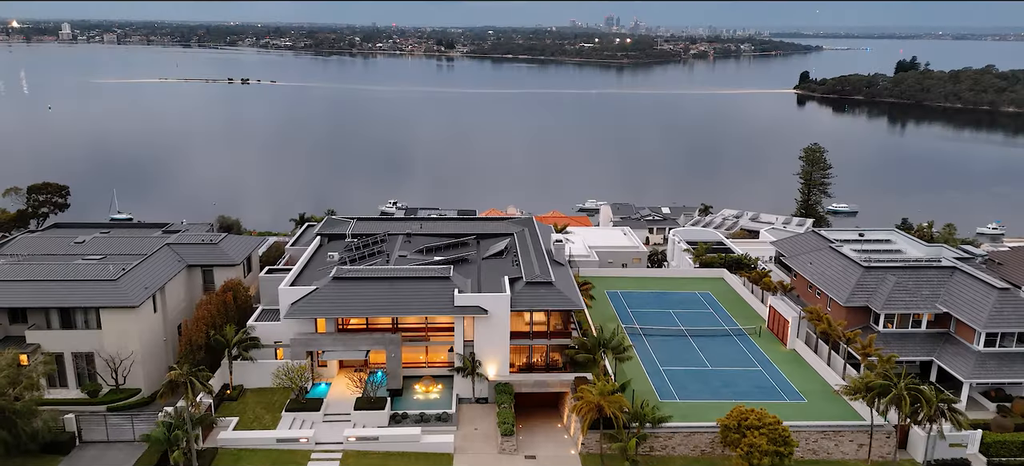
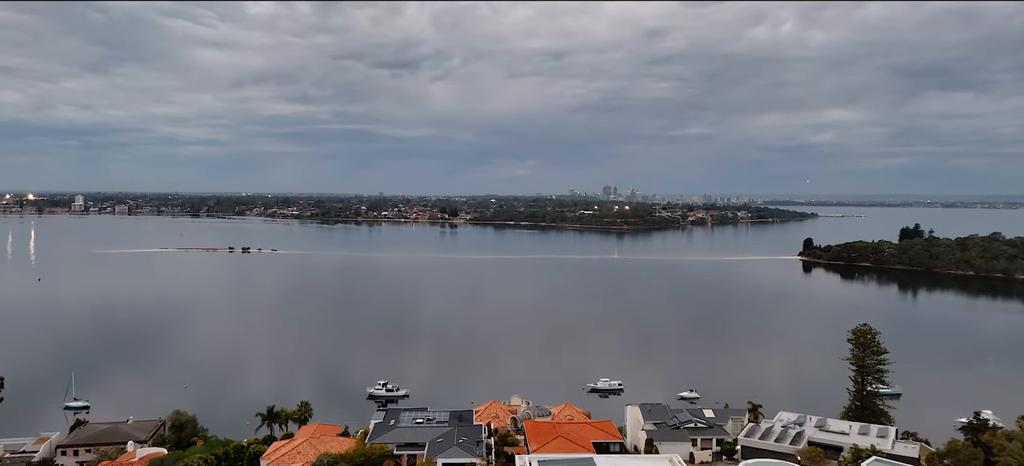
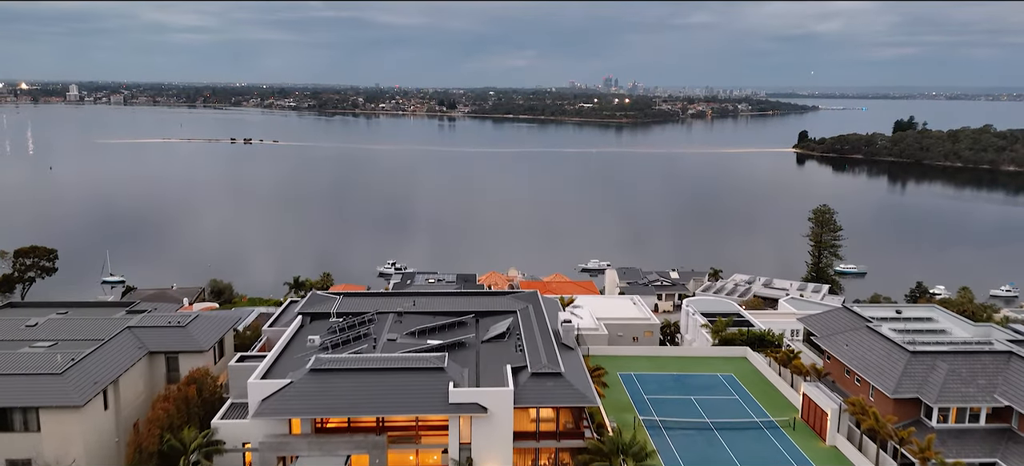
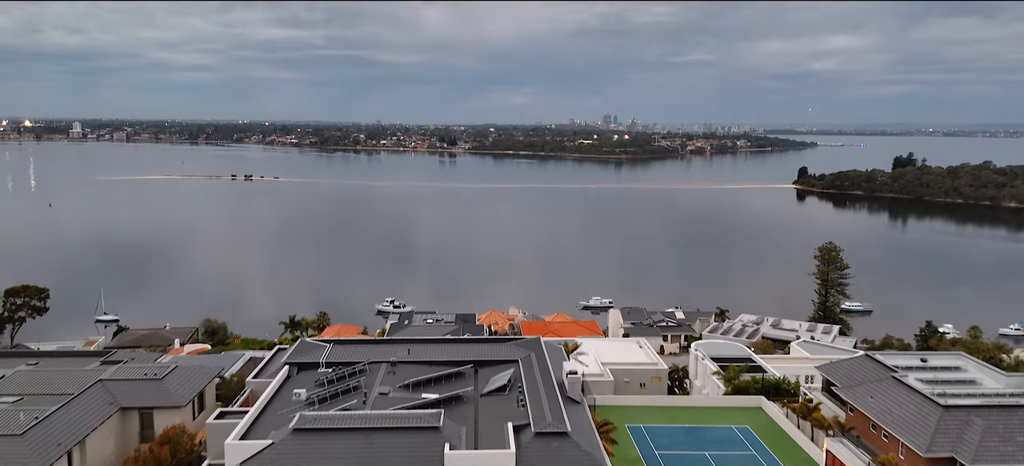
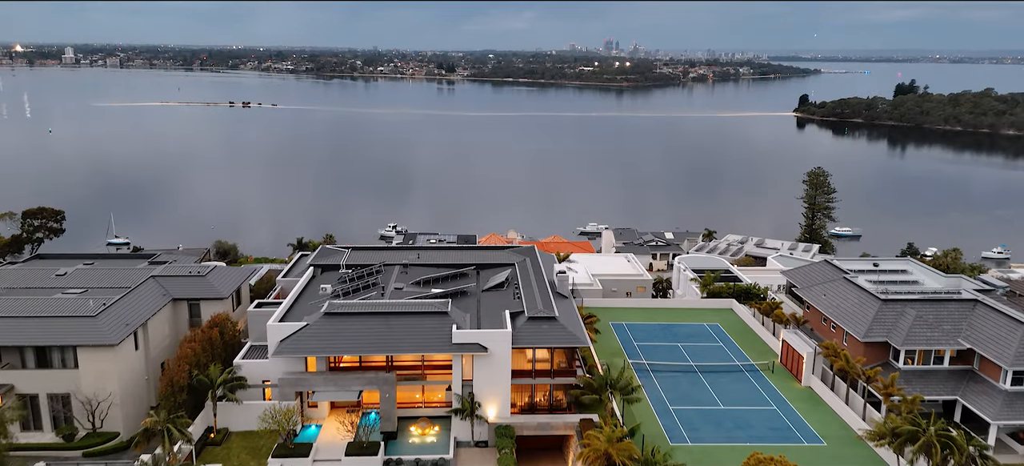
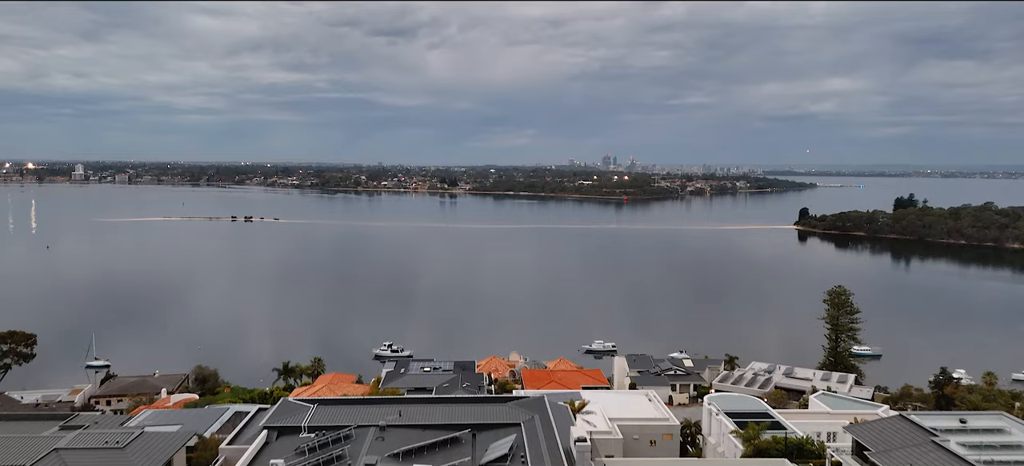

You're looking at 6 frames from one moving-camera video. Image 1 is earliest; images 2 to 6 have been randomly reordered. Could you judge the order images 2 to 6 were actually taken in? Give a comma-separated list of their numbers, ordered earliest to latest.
5, 3, 4, 6, 2
